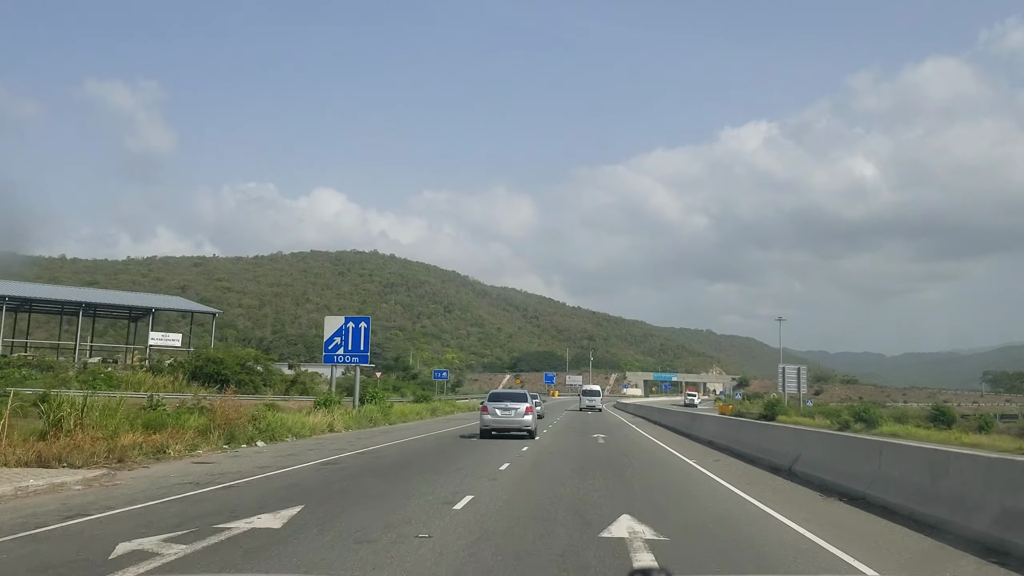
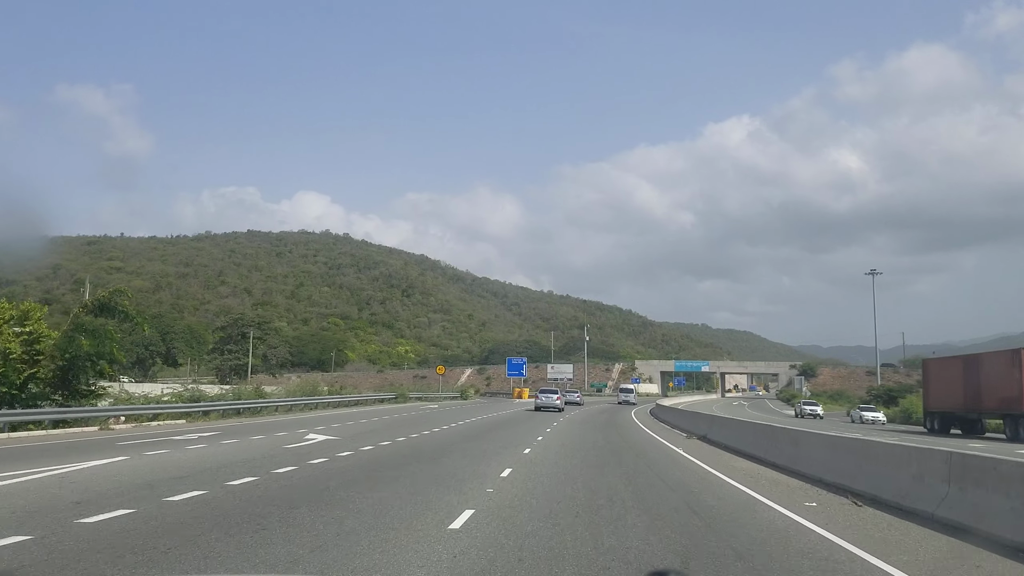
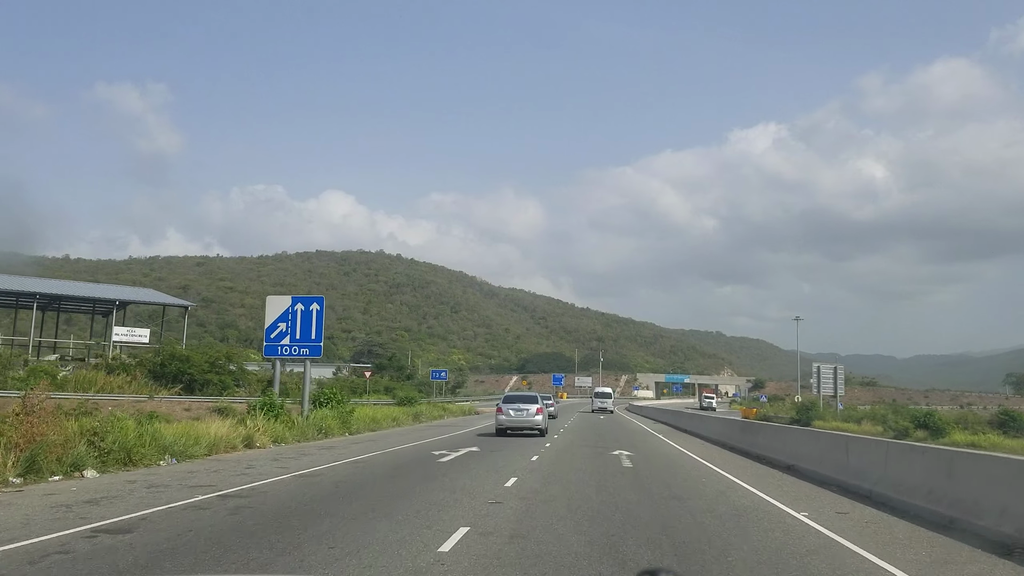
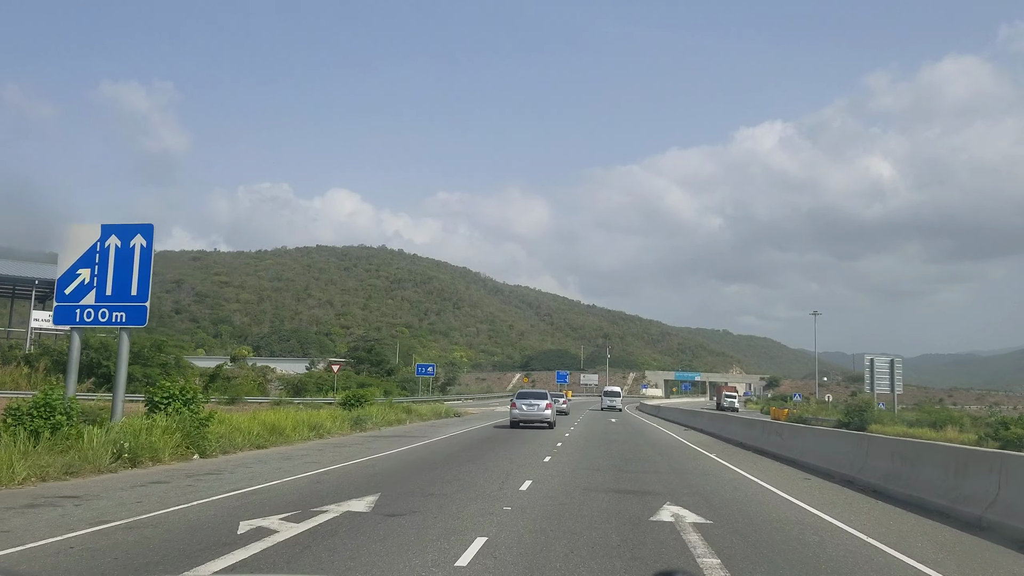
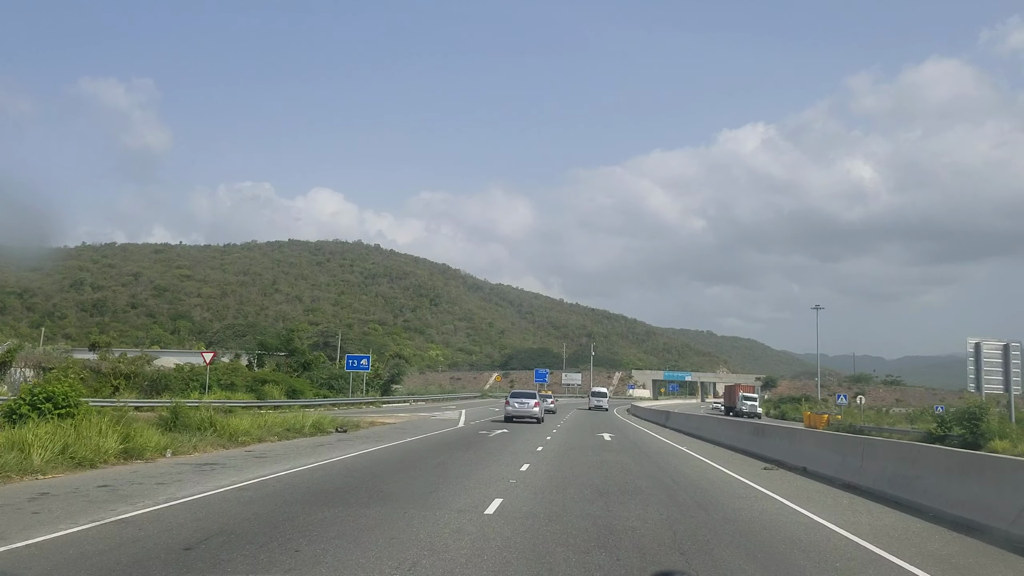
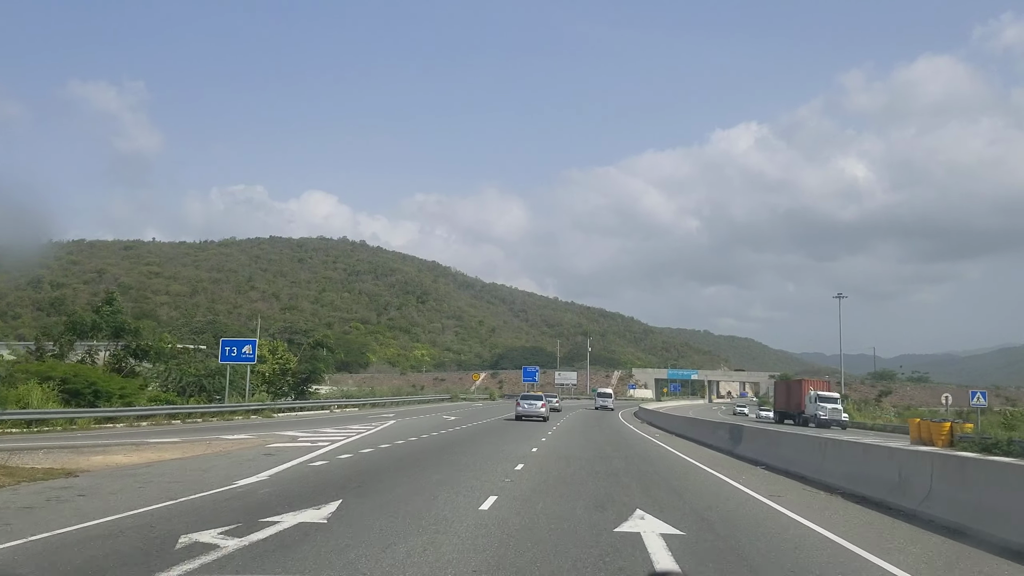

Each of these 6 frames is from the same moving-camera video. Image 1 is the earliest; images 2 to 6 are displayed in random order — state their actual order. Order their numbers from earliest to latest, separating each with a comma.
3, 4, 5, 6, 2
